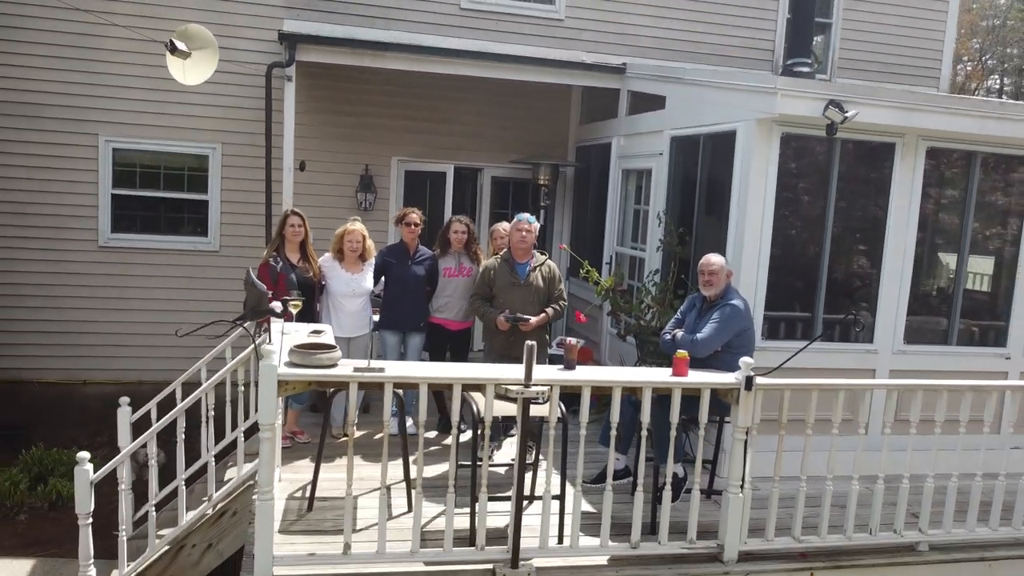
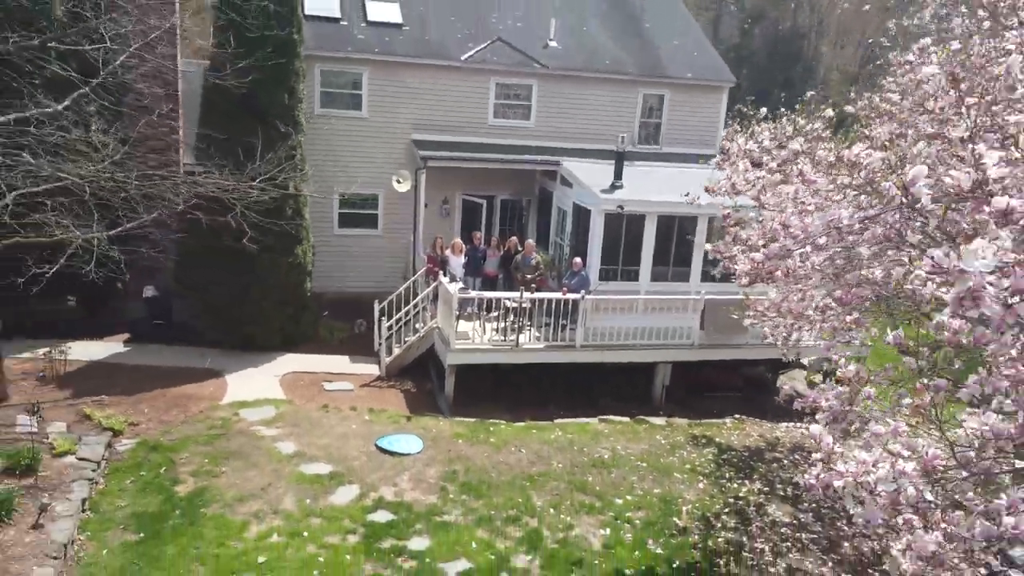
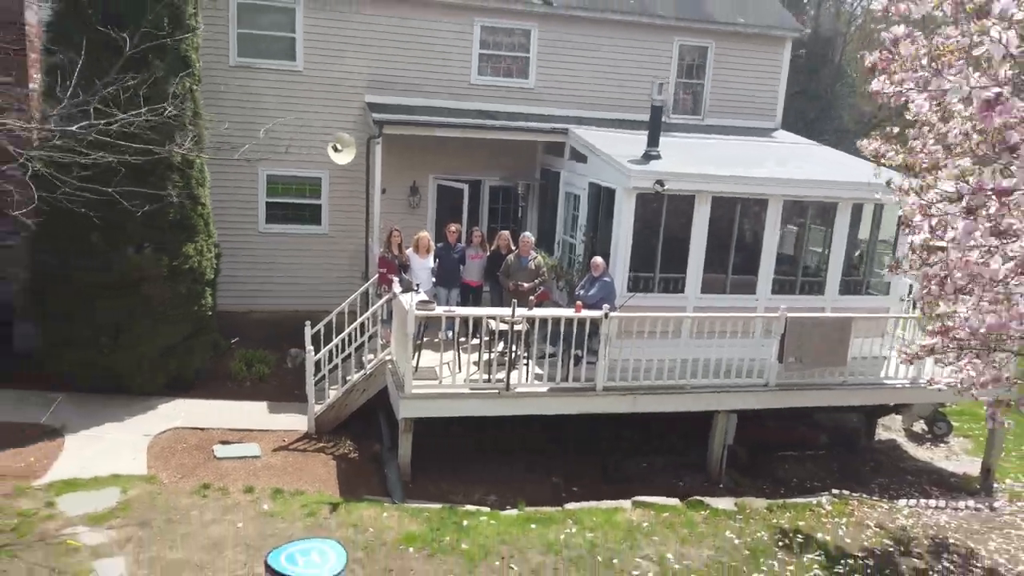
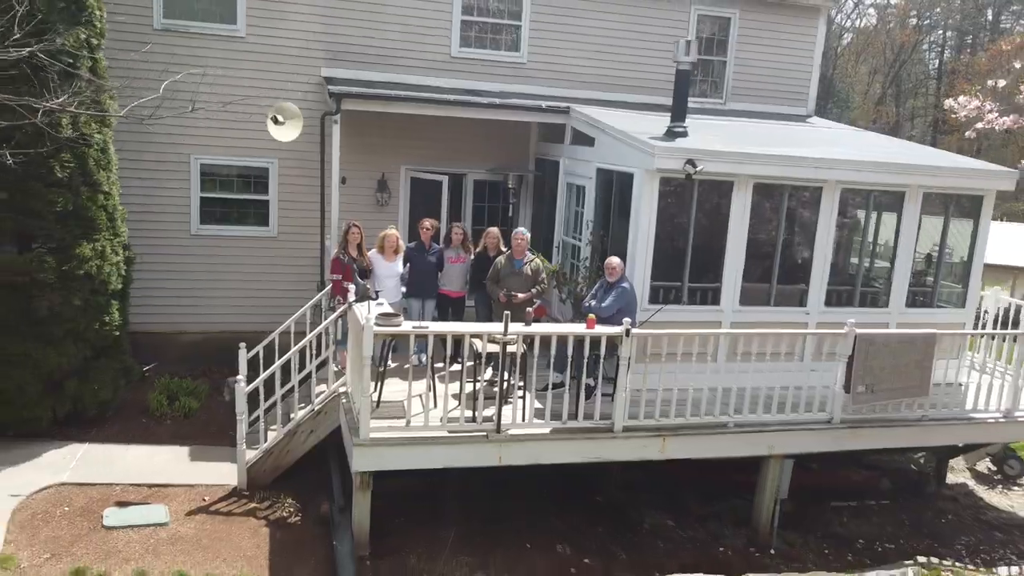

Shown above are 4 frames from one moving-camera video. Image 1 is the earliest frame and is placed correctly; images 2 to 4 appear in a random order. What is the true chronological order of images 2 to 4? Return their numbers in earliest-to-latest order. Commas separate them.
4, 3, 2
